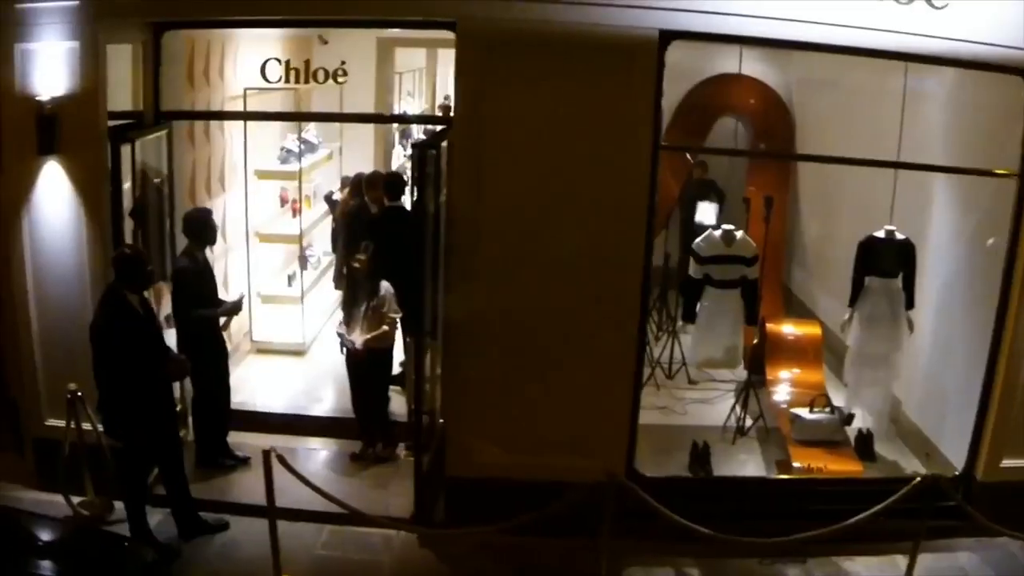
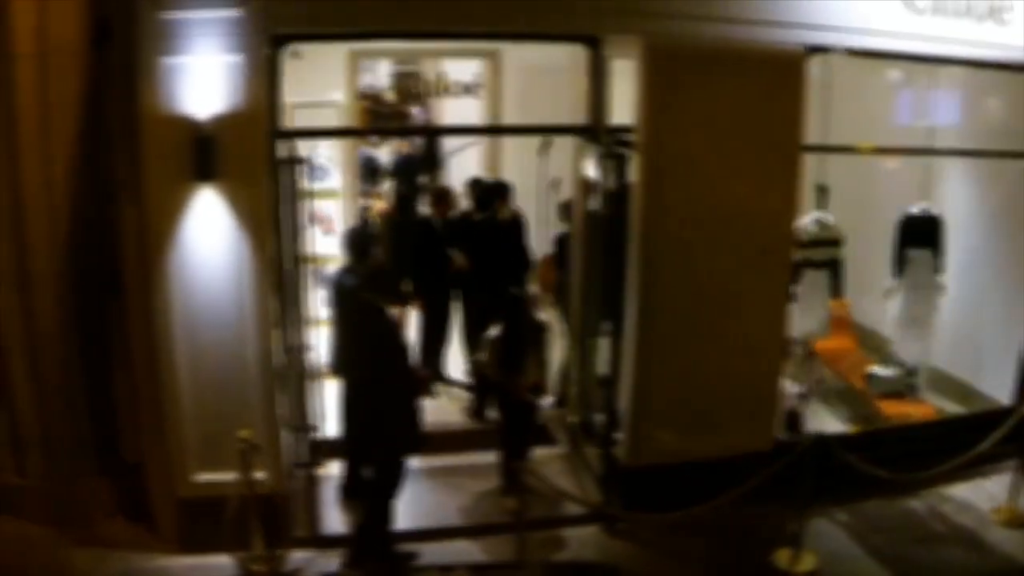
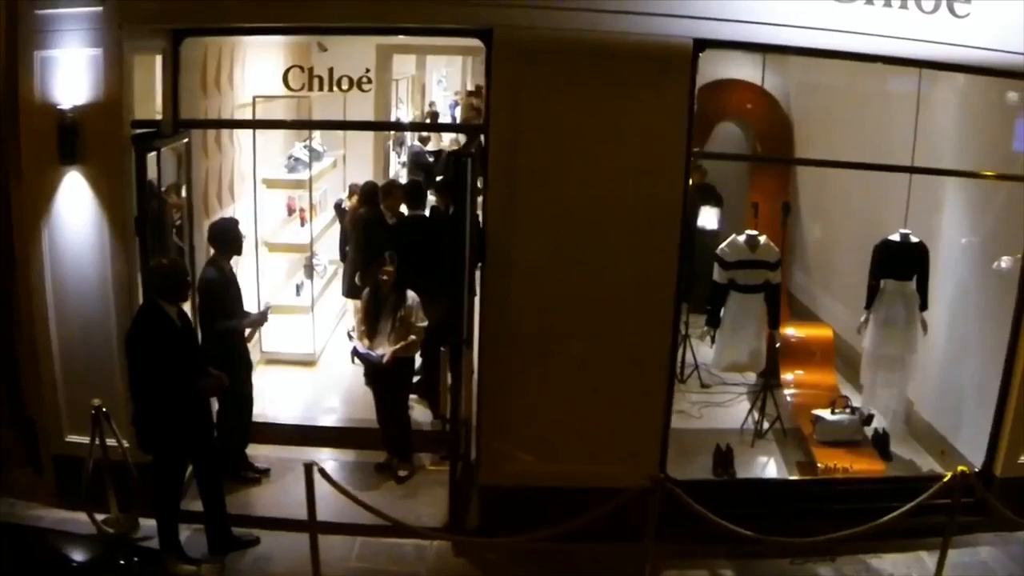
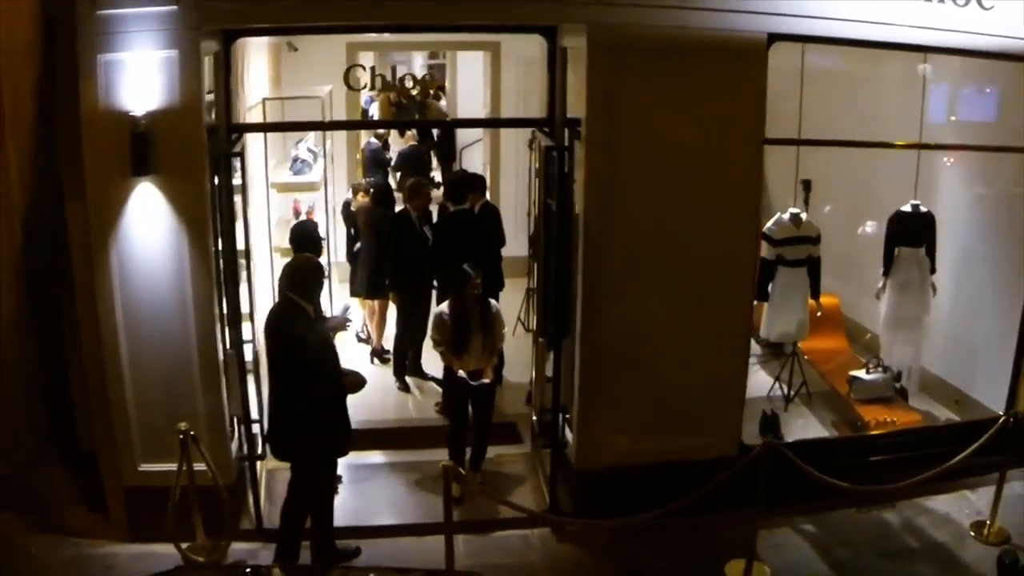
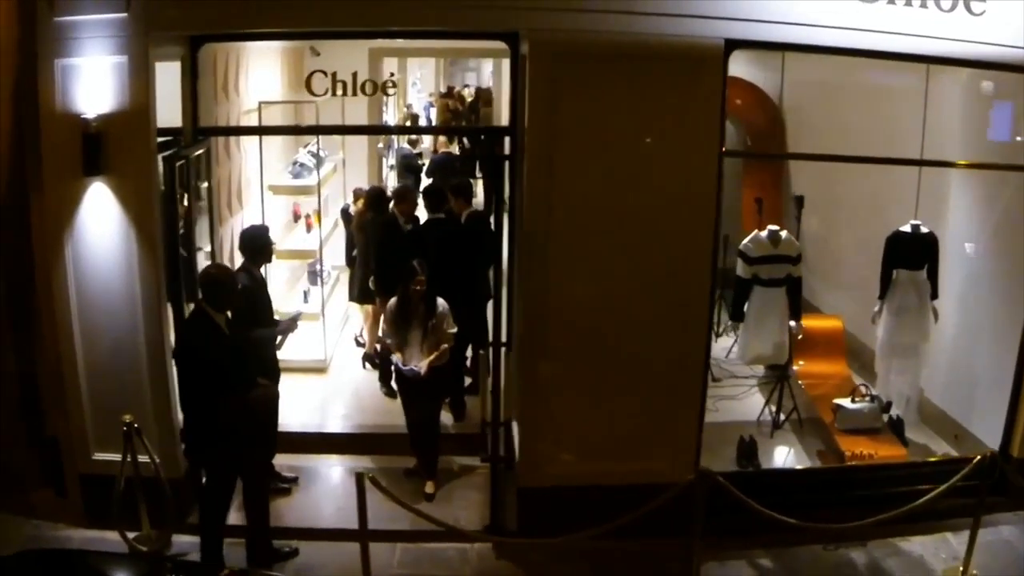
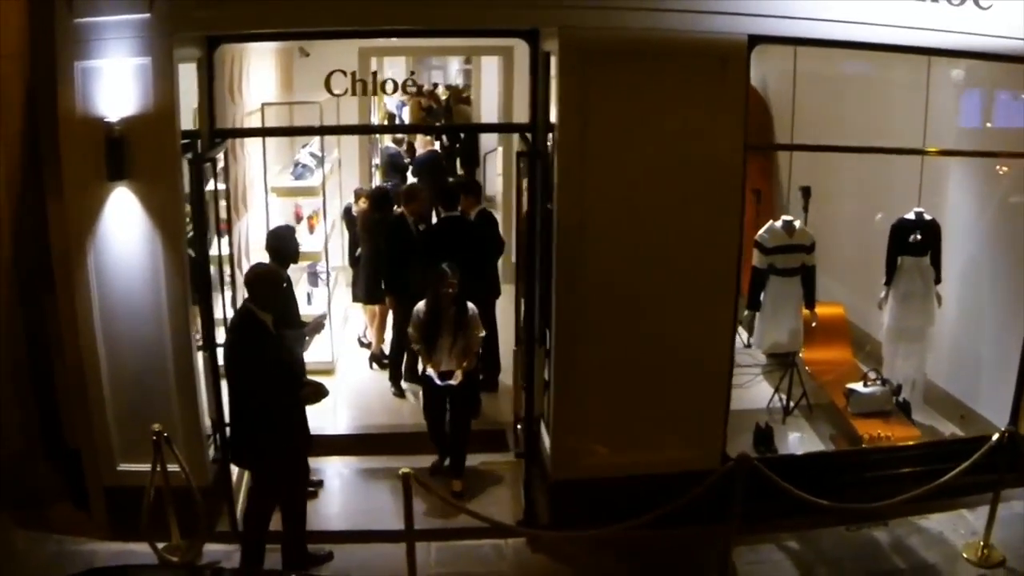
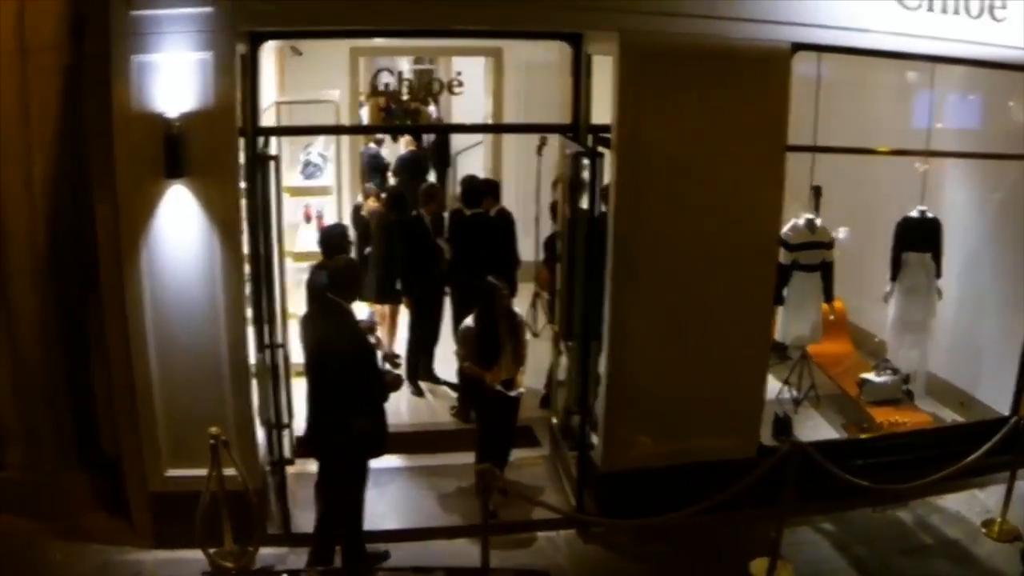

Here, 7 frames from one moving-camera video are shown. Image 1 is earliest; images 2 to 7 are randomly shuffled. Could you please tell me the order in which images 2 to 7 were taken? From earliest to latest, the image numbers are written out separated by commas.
3, 5, 6, 4, 7, 2
